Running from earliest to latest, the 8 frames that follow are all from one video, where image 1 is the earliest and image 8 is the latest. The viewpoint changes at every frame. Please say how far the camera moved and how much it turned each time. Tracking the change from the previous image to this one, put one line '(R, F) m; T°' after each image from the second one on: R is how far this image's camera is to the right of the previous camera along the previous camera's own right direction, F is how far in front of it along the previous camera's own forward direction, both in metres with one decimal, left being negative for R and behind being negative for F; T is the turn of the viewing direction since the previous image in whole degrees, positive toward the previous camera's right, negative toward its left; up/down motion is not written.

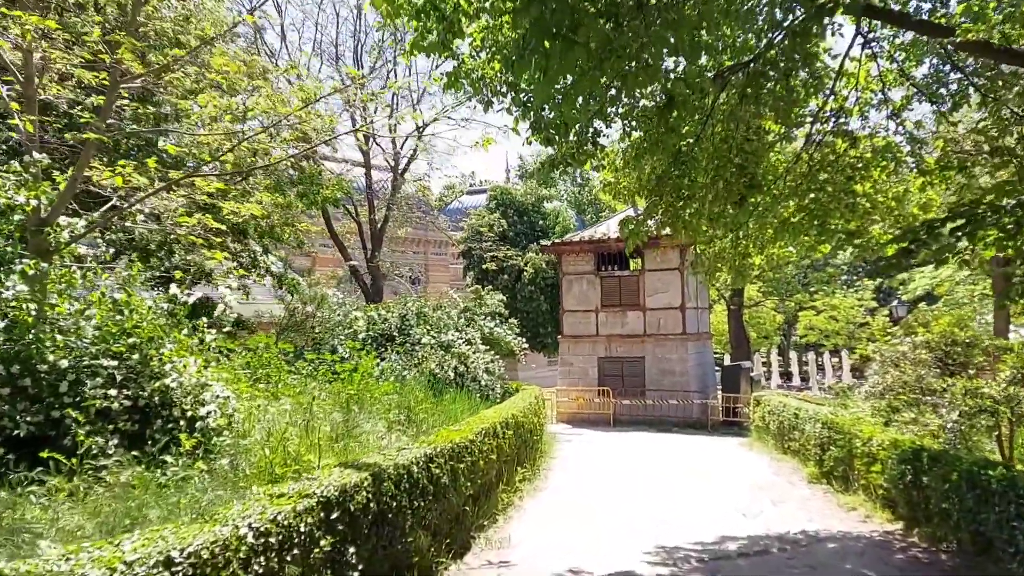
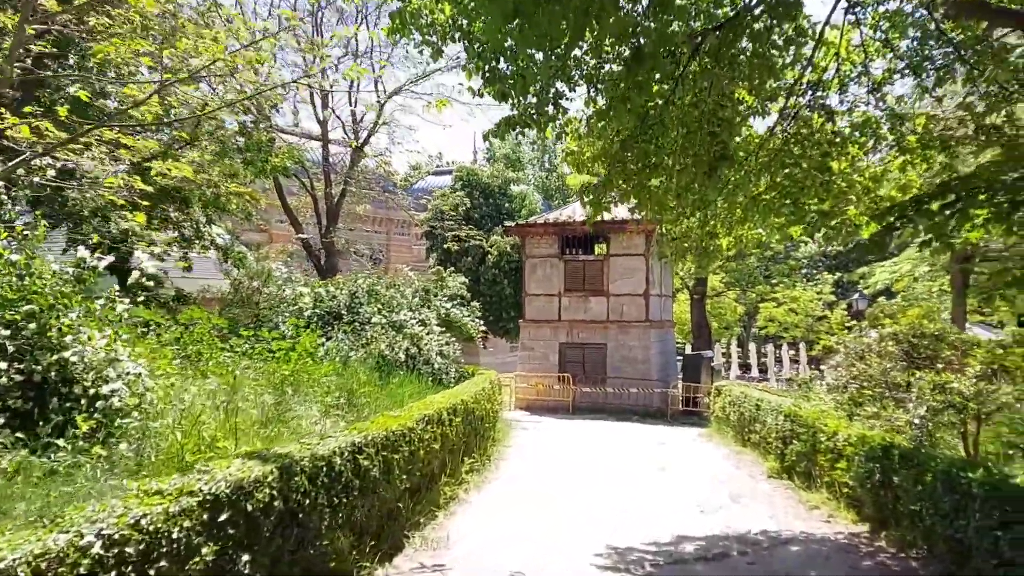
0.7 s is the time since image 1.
(+0.1, +0.5) m; +2°
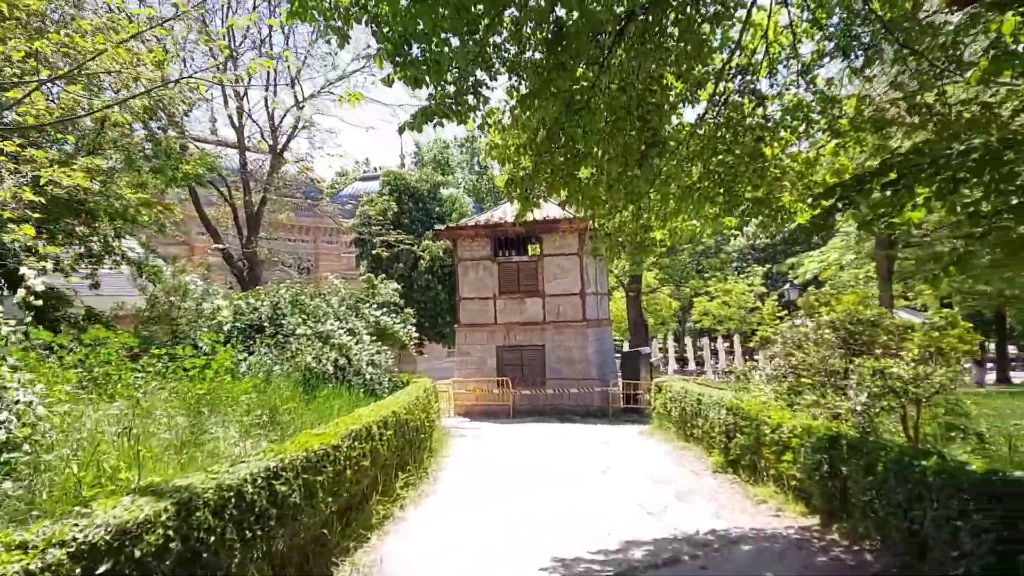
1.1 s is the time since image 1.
(+0.1, +0.3) m; +4°
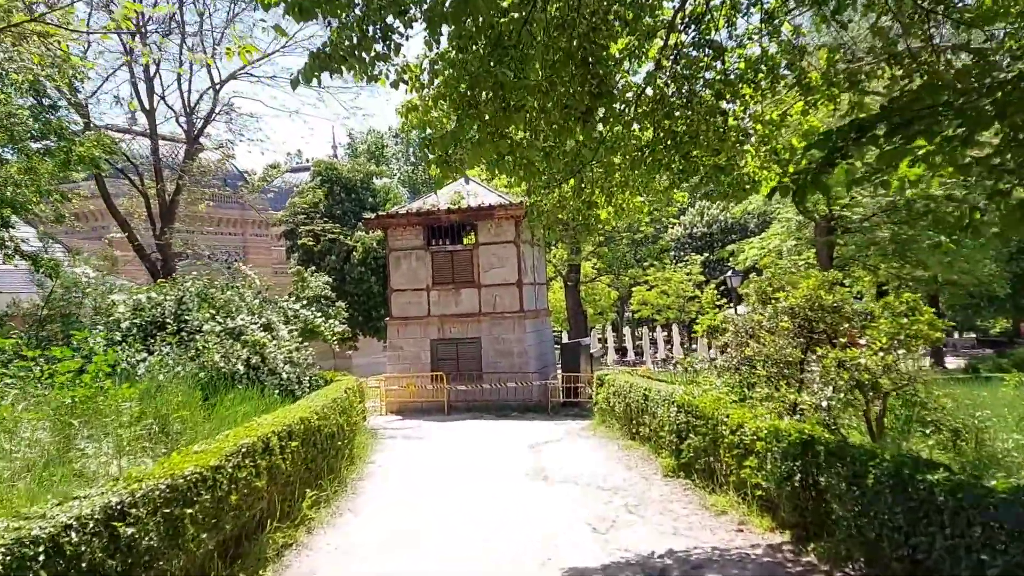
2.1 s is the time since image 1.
(+0.1, +0.9) m; +4°
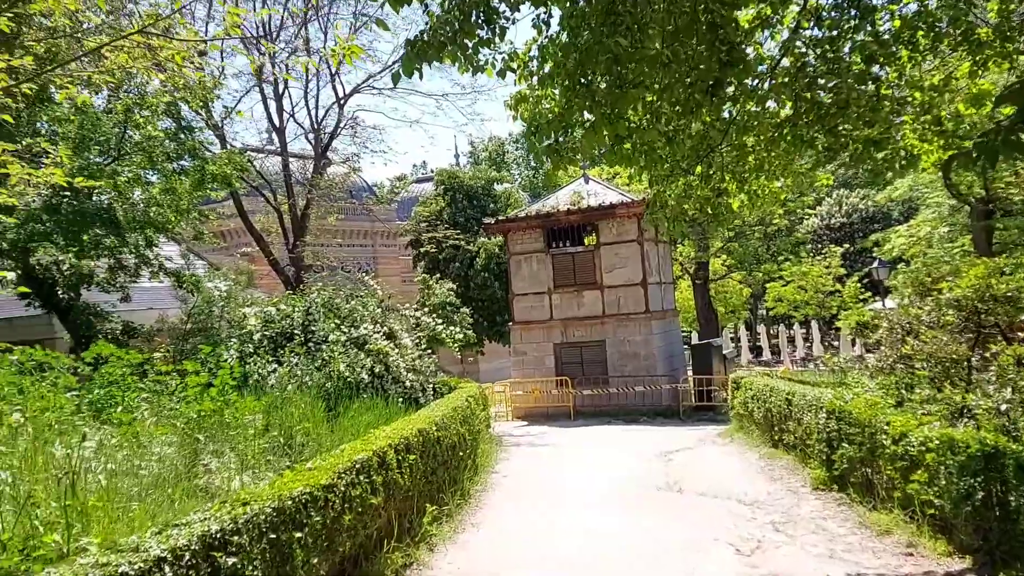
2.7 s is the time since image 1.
(0.0, +0.4) m; -9°
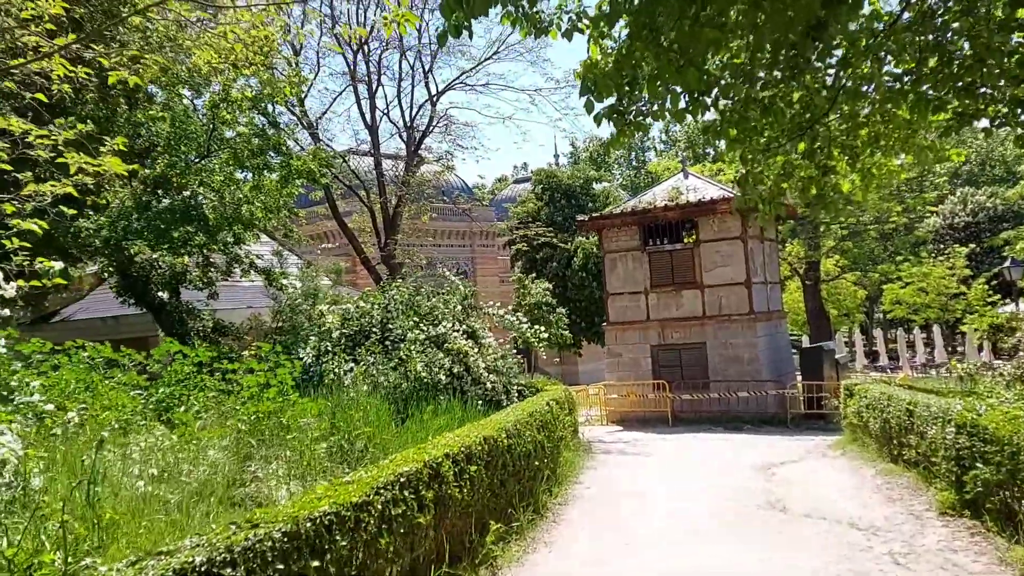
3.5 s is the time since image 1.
(+0.2, +0.6) m; -7°
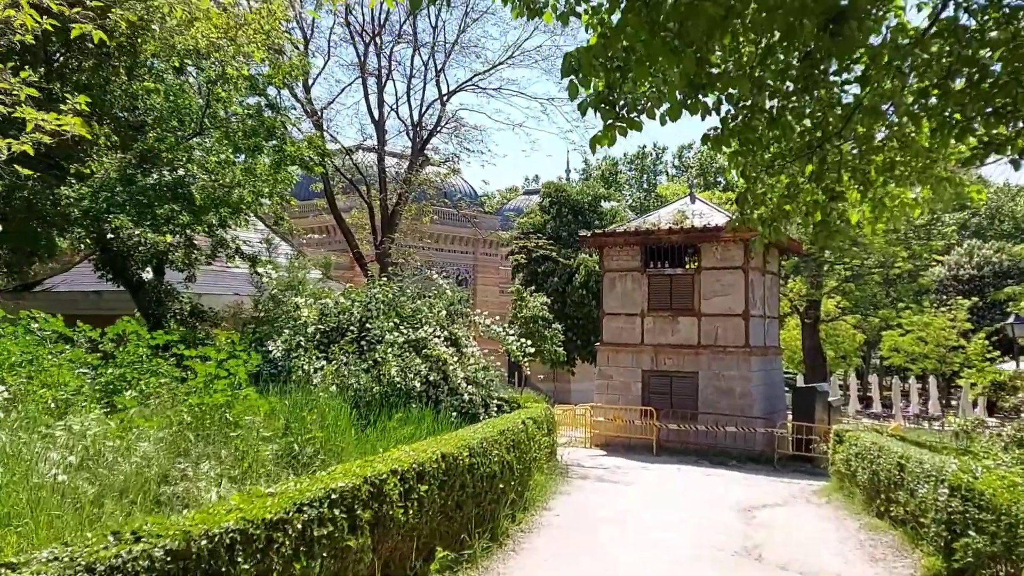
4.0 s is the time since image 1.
(+0.2, +0.4) m; 0°
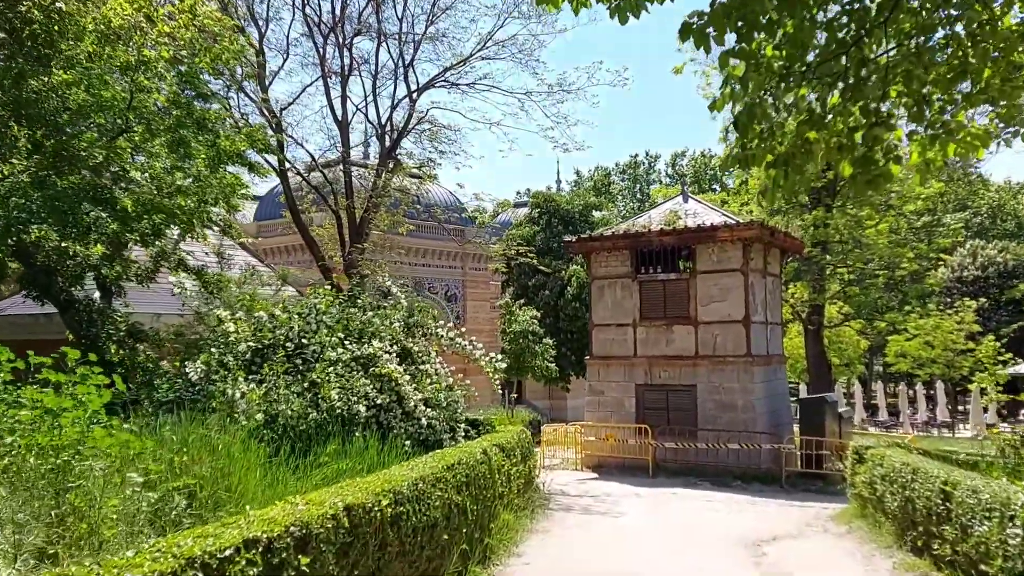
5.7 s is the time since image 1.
(+0.3, +1.3) m; 0°
